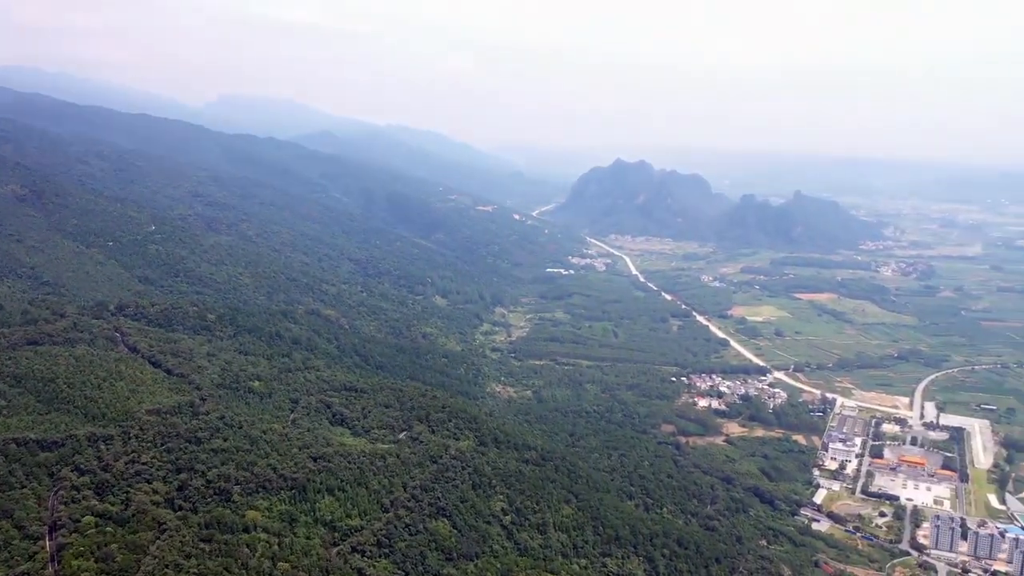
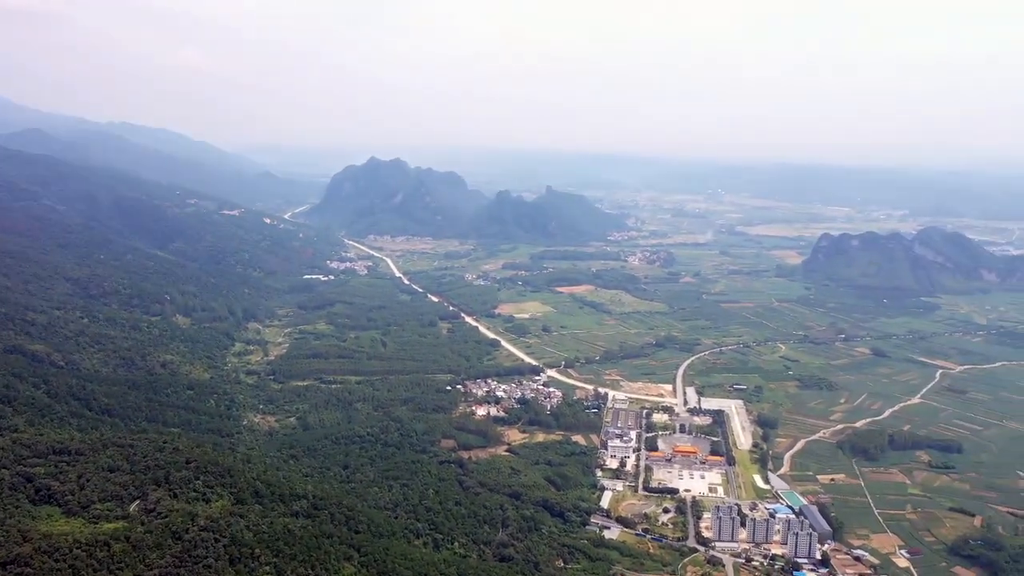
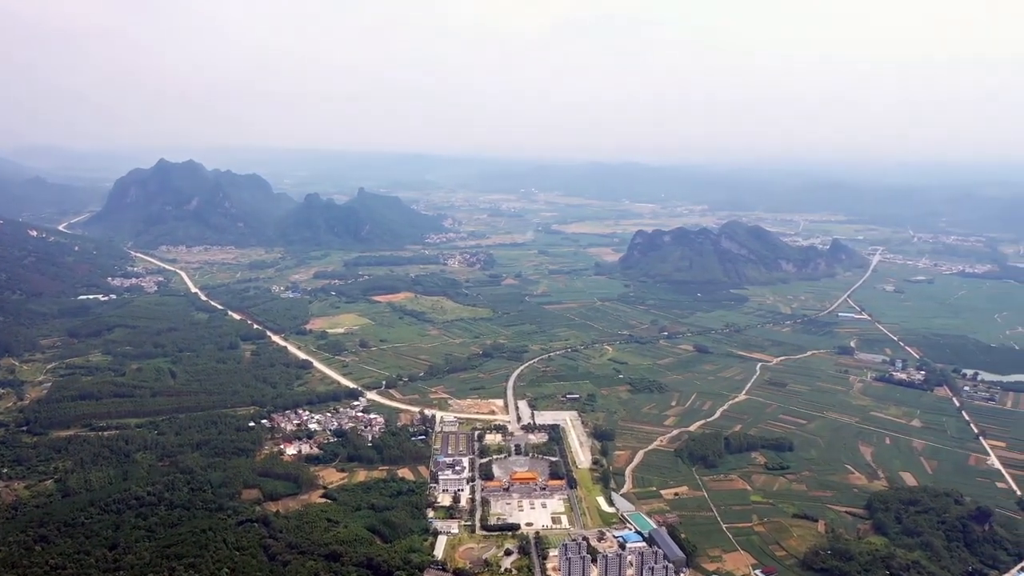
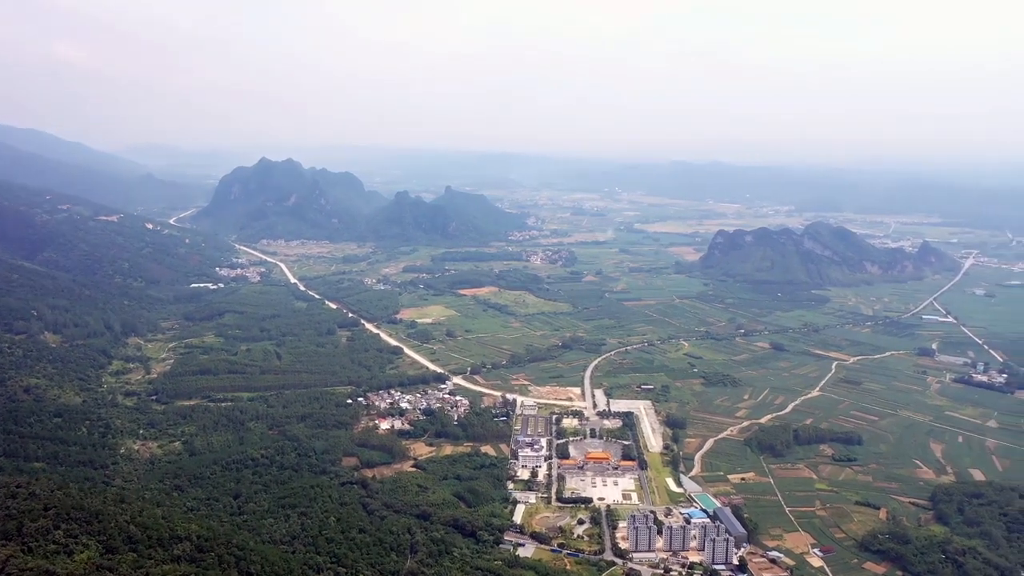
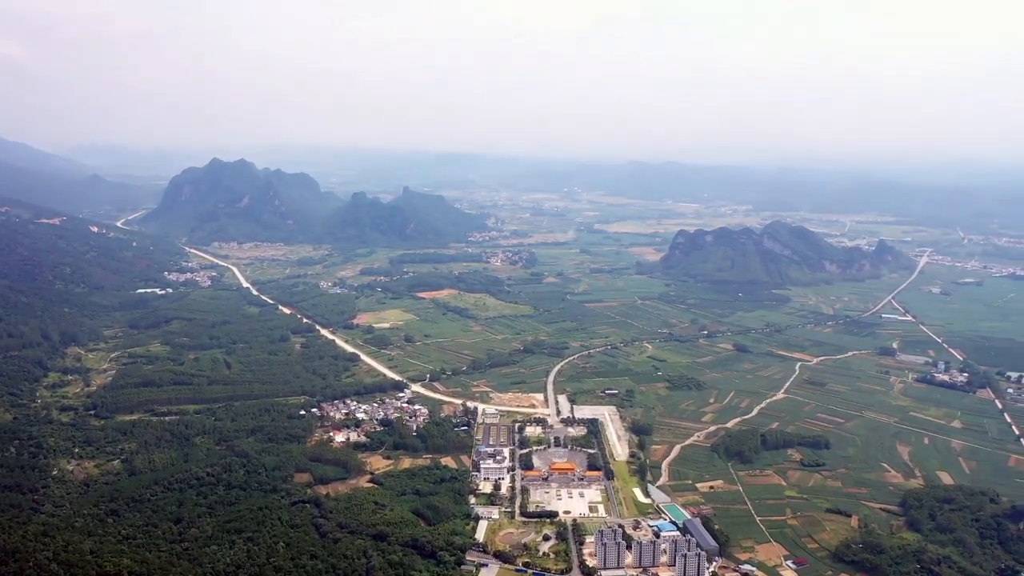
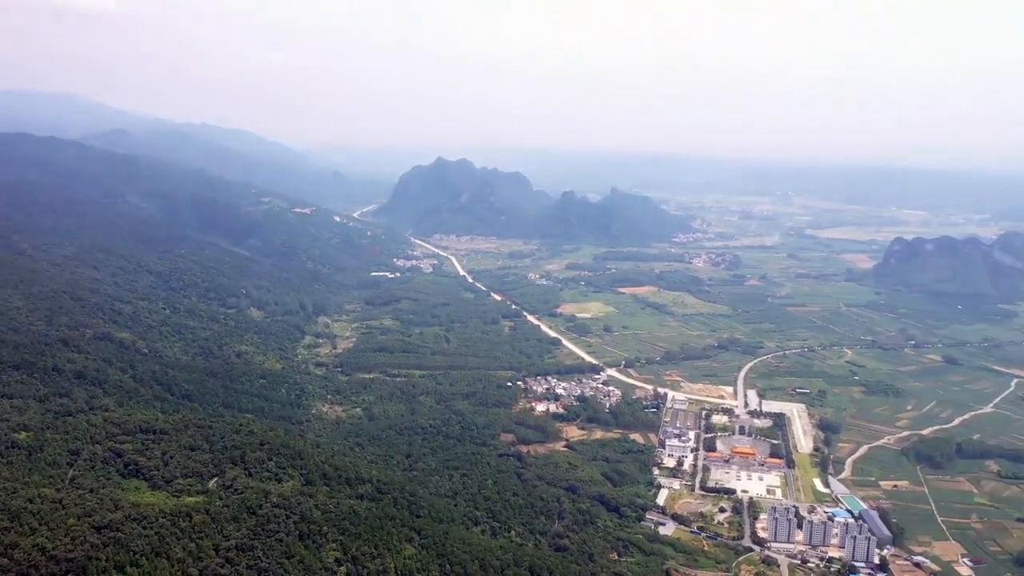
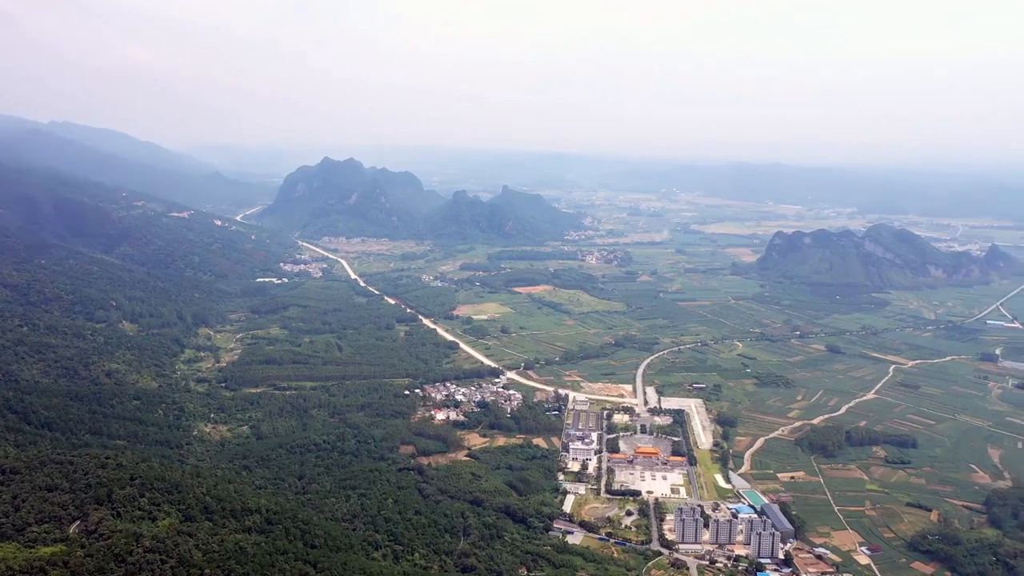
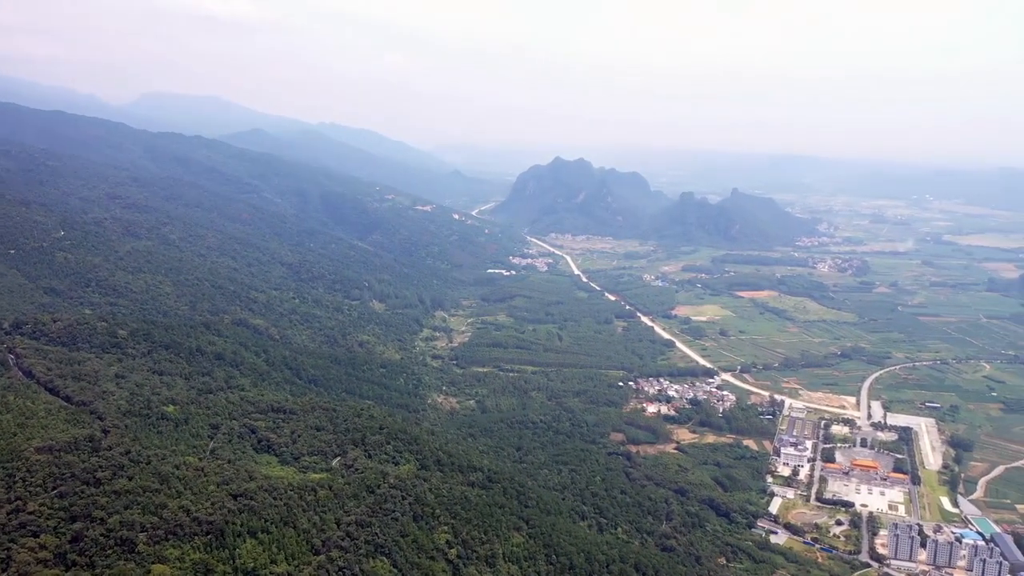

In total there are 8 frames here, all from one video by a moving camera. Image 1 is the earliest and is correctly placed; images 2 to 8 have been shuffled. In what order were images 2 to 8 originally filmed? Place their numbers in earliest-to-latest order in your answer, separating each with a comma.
8, 6, 2, 7, 4, 5, 3
